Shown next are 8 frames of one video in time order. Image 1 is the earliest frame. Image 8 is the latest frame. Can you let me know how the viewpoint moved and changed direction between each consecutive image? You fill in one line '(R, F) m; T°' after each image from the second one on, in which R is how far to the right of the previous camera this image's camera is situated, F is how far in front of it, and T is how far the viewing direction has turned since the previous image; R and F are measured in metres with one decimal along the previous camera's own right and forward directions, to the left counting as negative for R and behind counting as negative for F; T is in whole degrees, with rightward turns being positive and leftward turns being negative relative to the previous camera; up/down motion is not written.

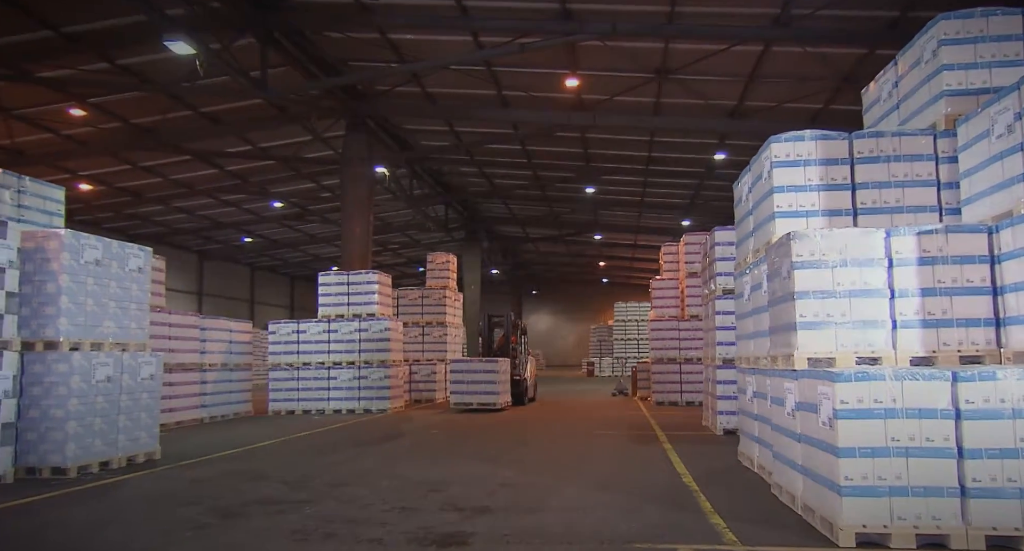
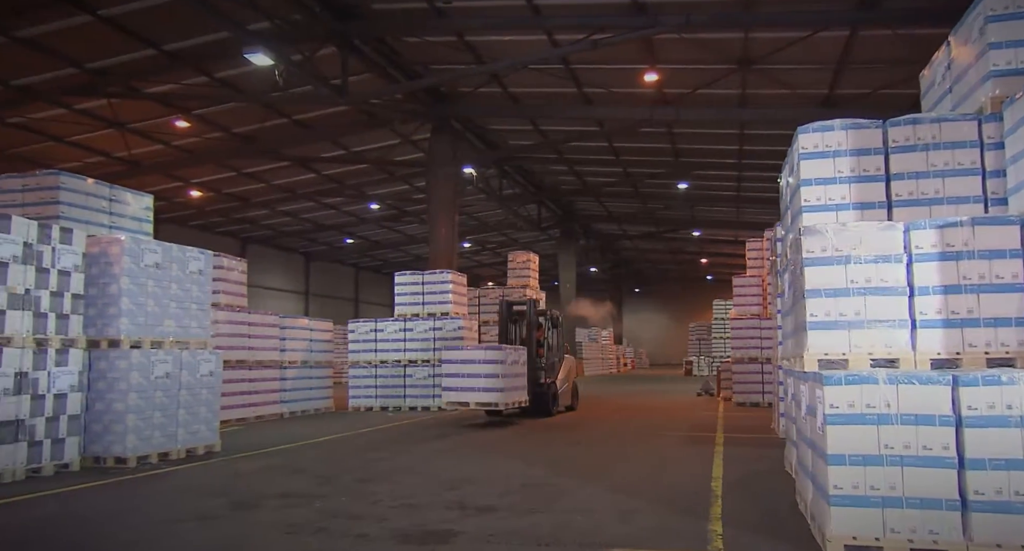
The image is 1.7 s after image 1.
(+0.8, 0.0) m; -8°
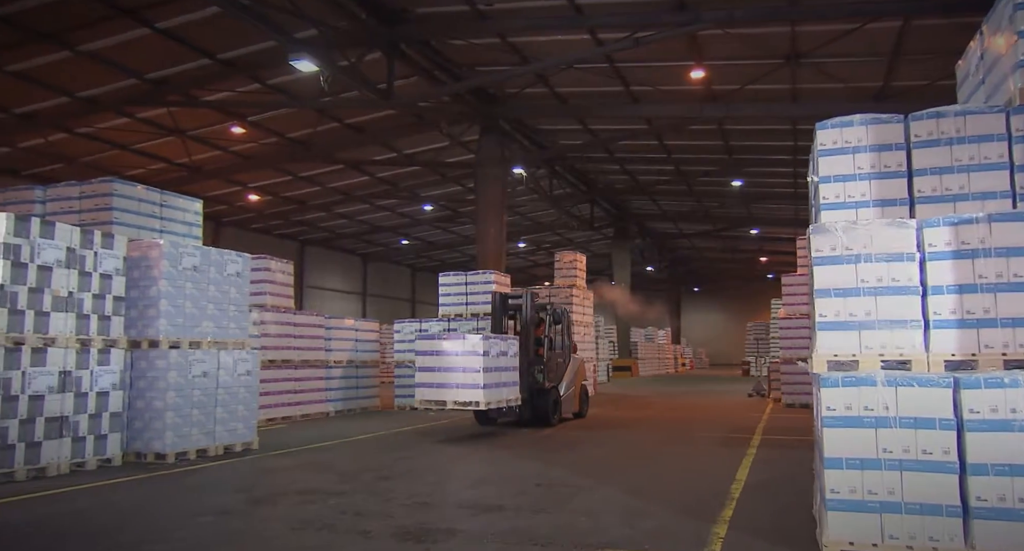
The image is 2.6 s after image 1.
(+0.4, 0.0) m; -4°
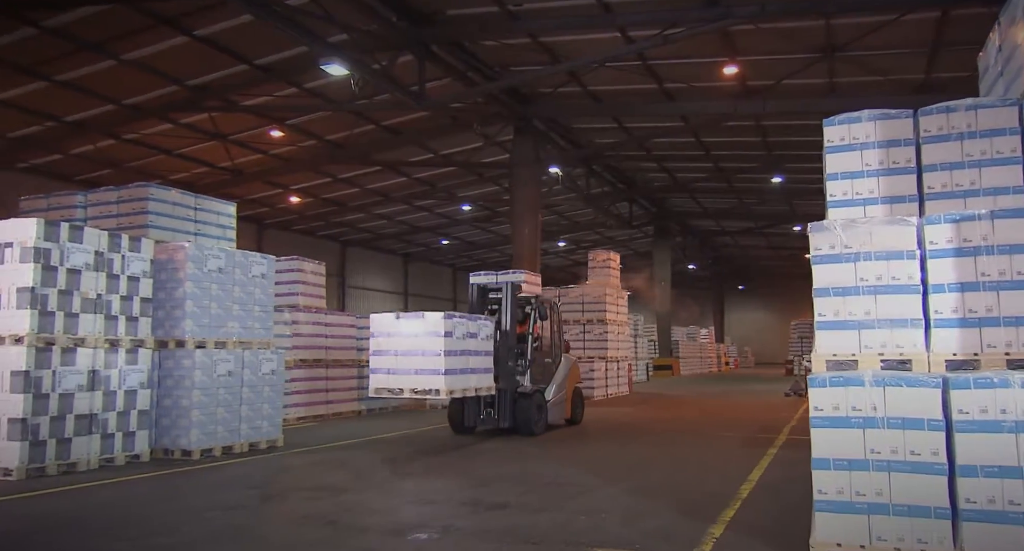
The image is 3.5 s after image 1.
(+0.3, -0.1) m; -3°
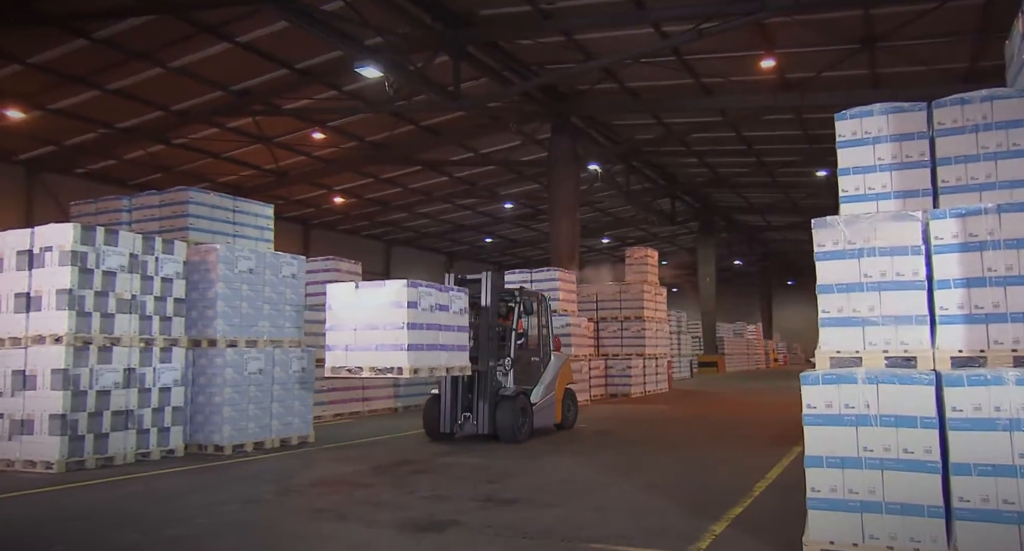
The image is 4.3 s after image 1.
(+0.3, -0.1) m; -3°
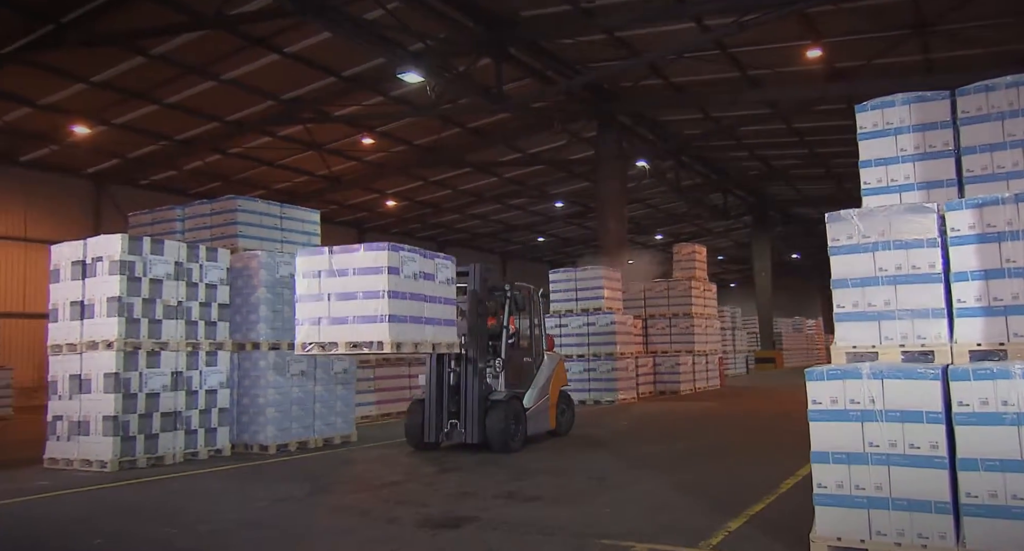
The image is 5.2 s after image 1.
(+0.3, -0.1) m; -4°
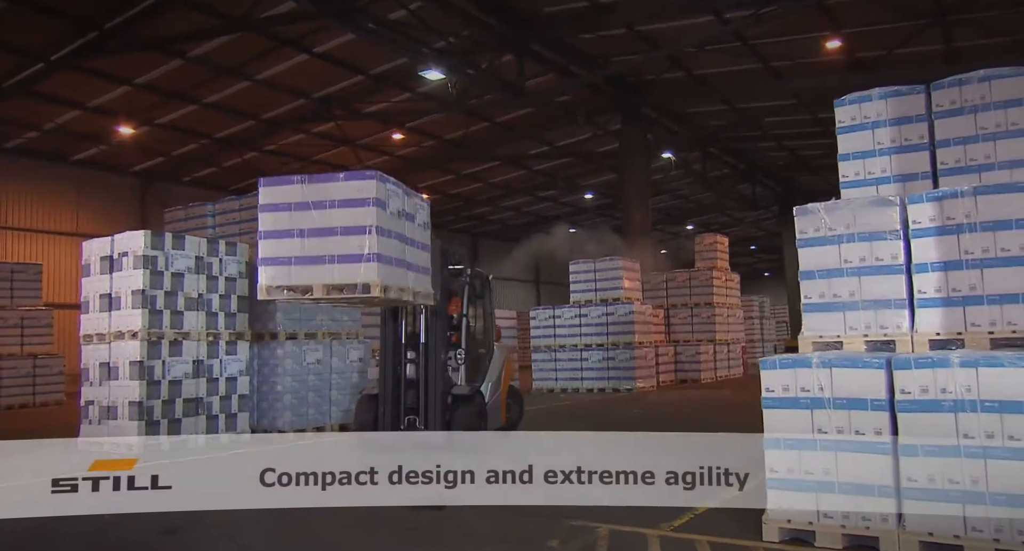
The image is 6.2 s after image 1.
(+0.4, -0.3) m; -3°
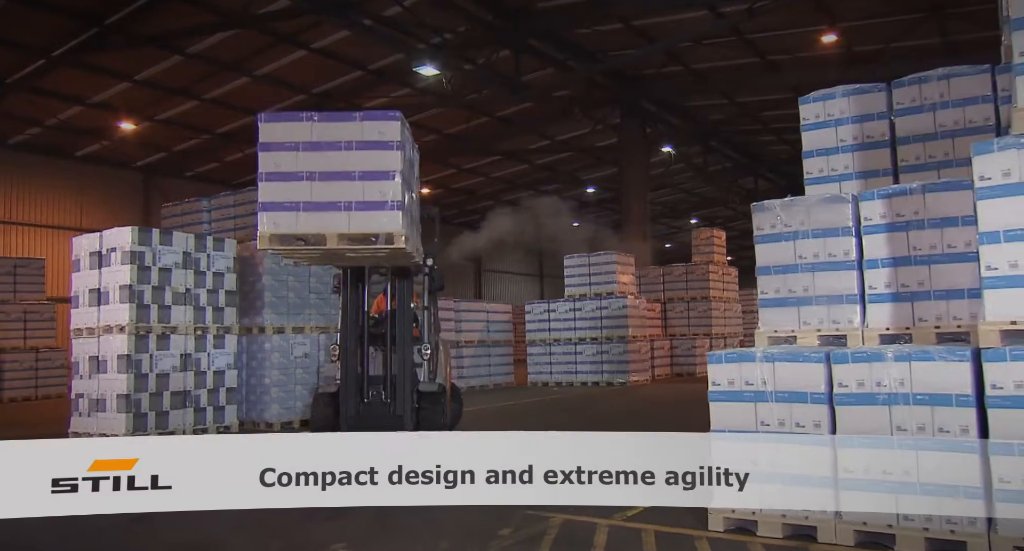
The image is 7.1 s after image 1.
(+0.3, -0.1) m; -1°
